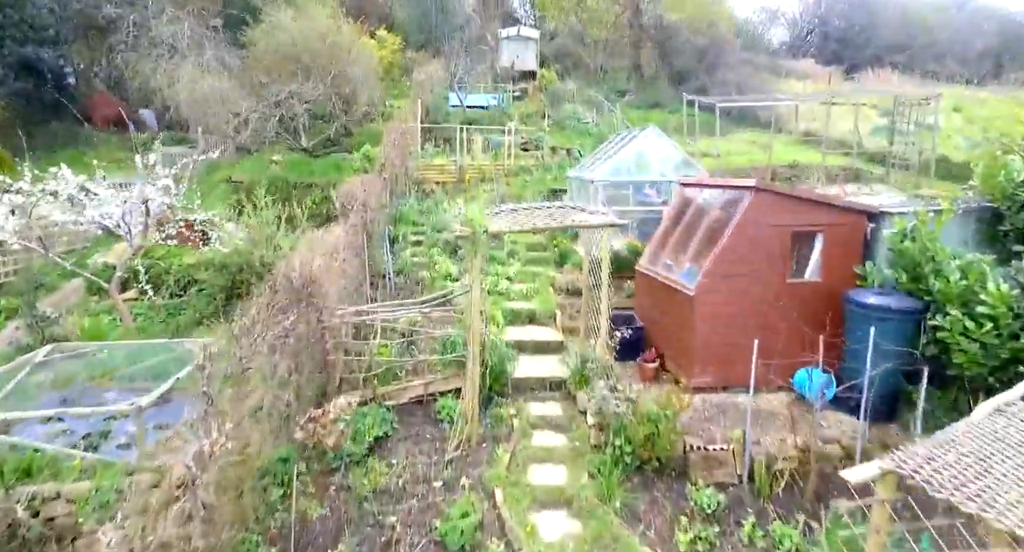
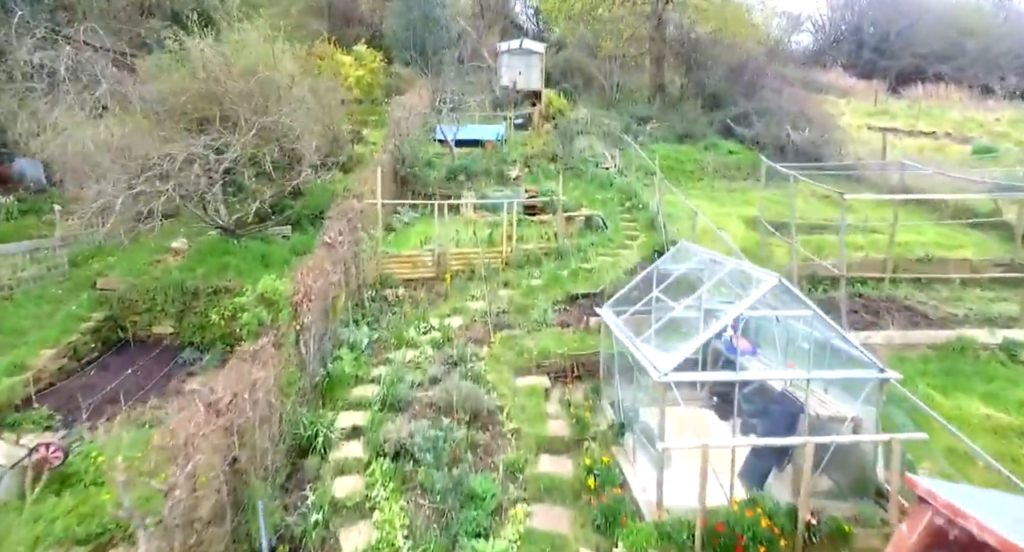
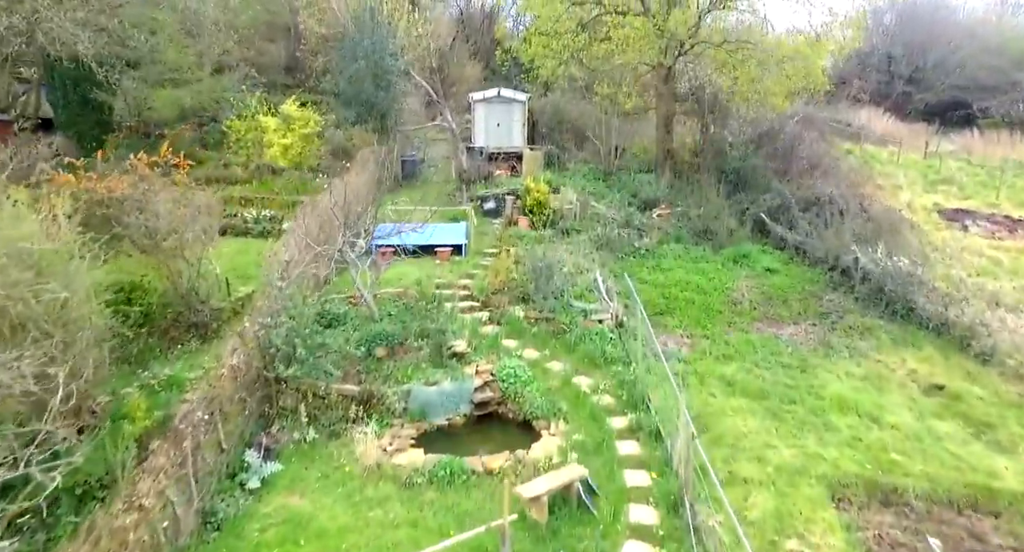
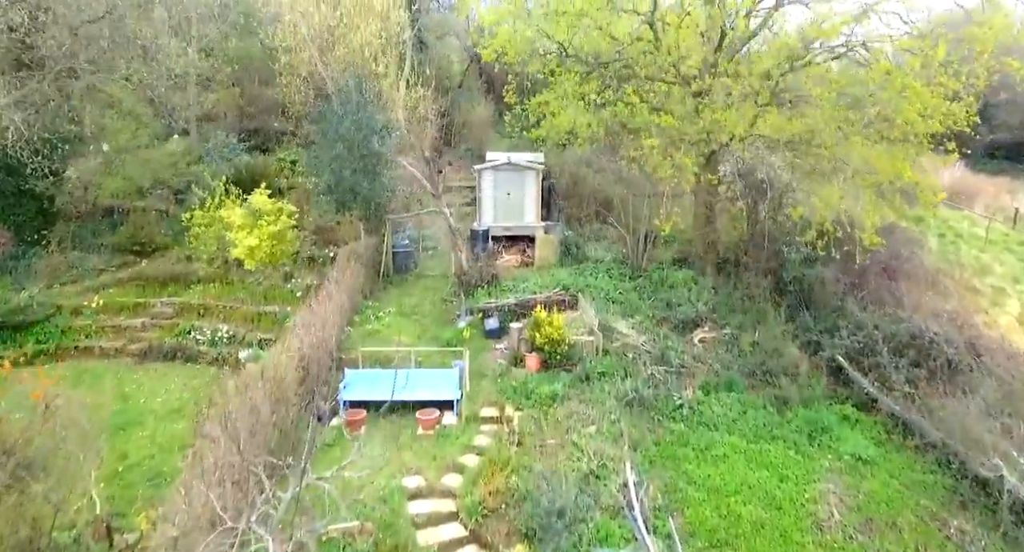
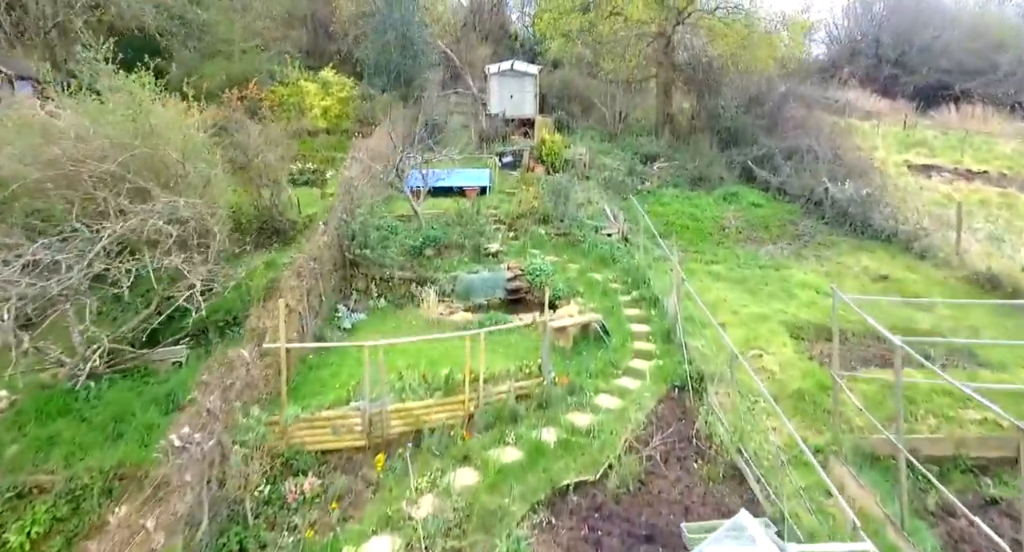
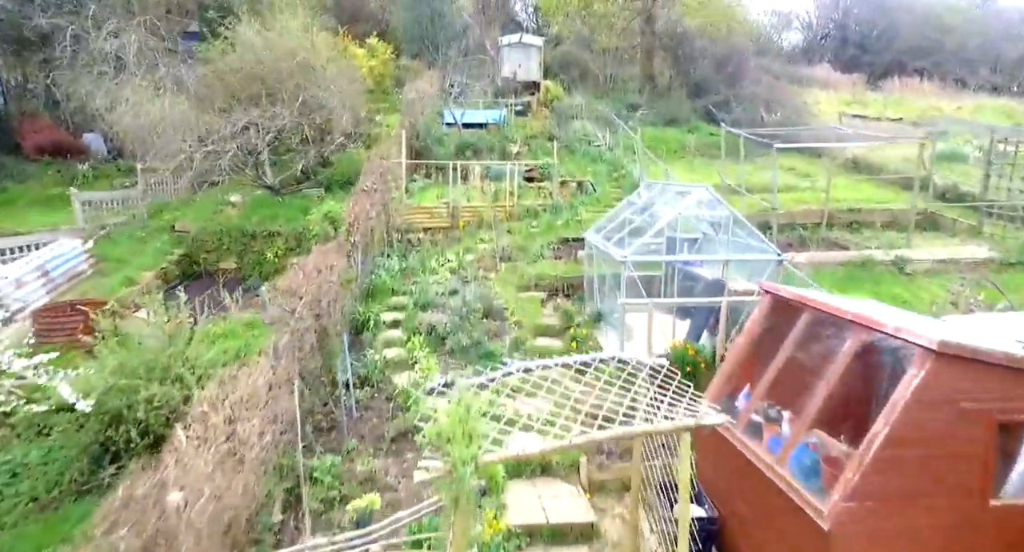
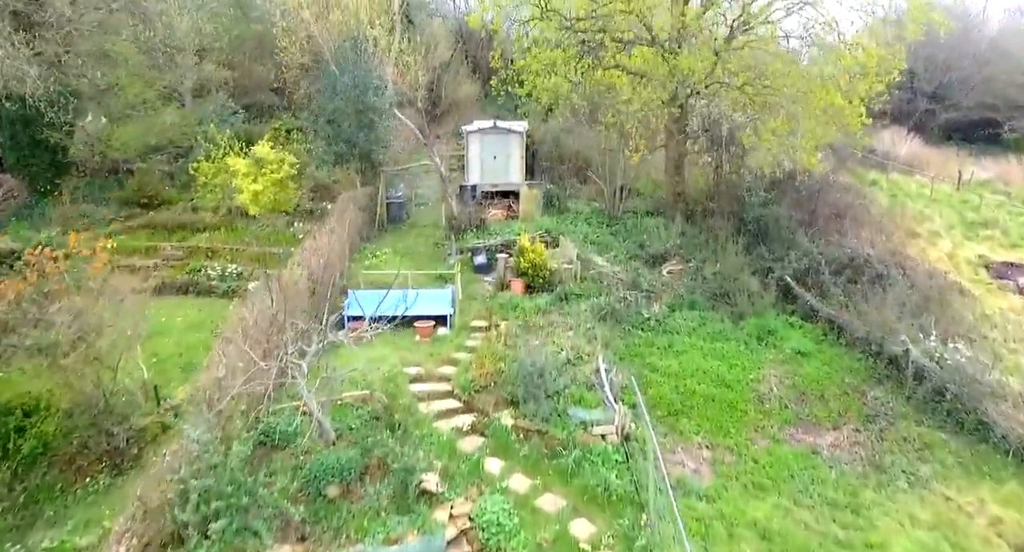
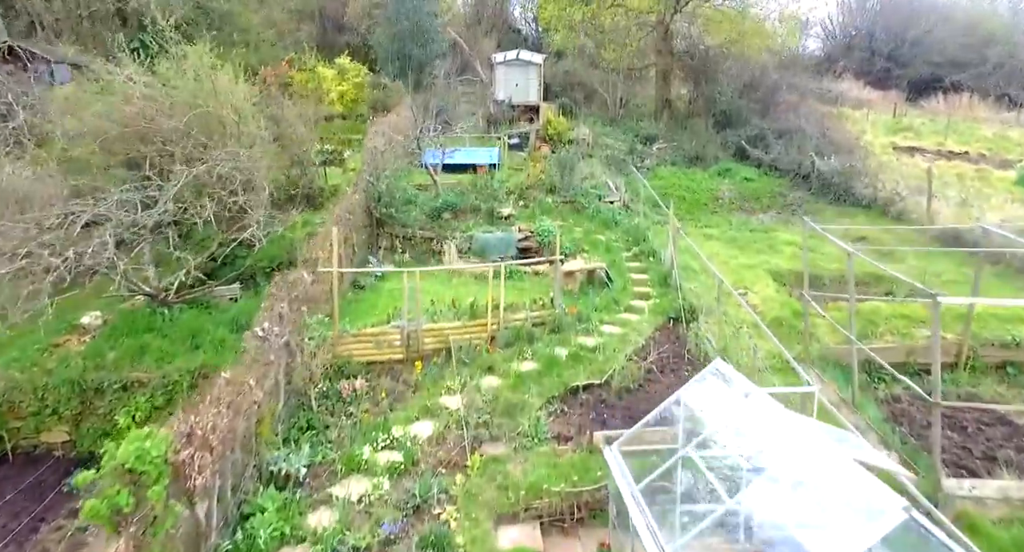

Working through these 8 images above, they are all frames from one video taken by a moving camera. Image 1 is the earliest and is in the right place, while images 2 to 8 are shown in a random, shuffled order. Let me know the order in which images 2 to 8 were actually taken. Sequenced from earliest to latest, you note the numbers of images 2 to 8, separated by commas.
6, 2, 8, 5, 3, 7, 4
